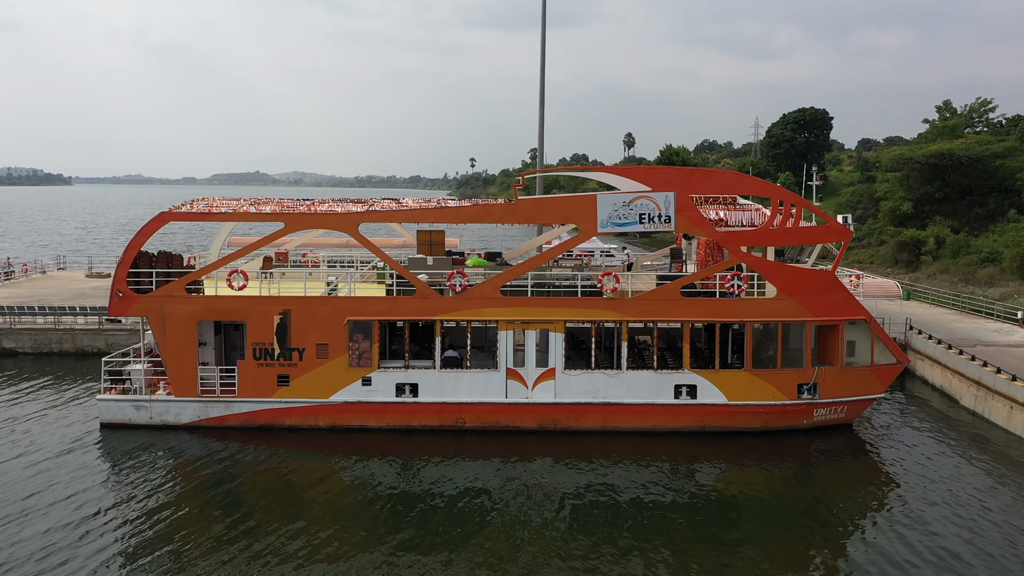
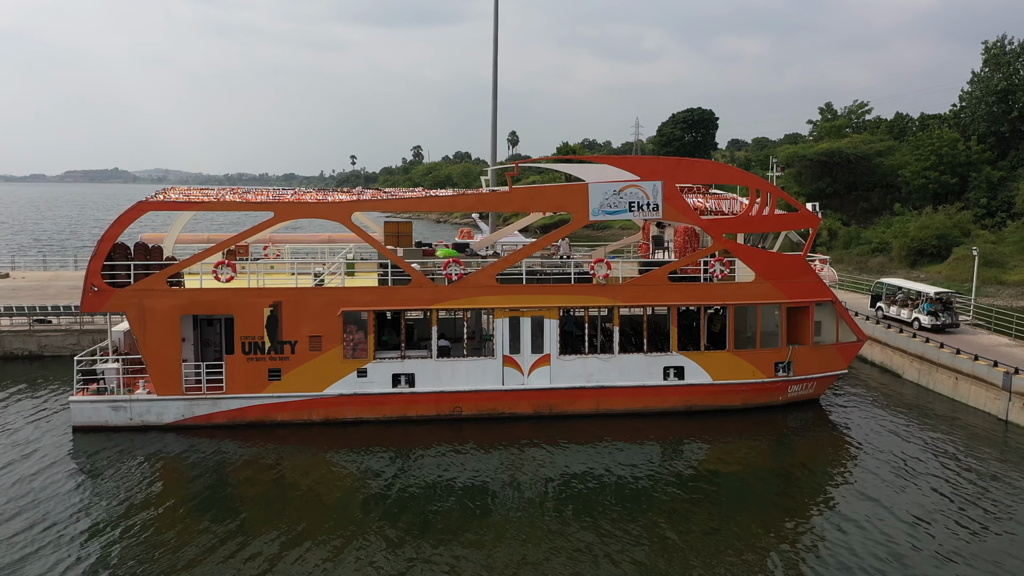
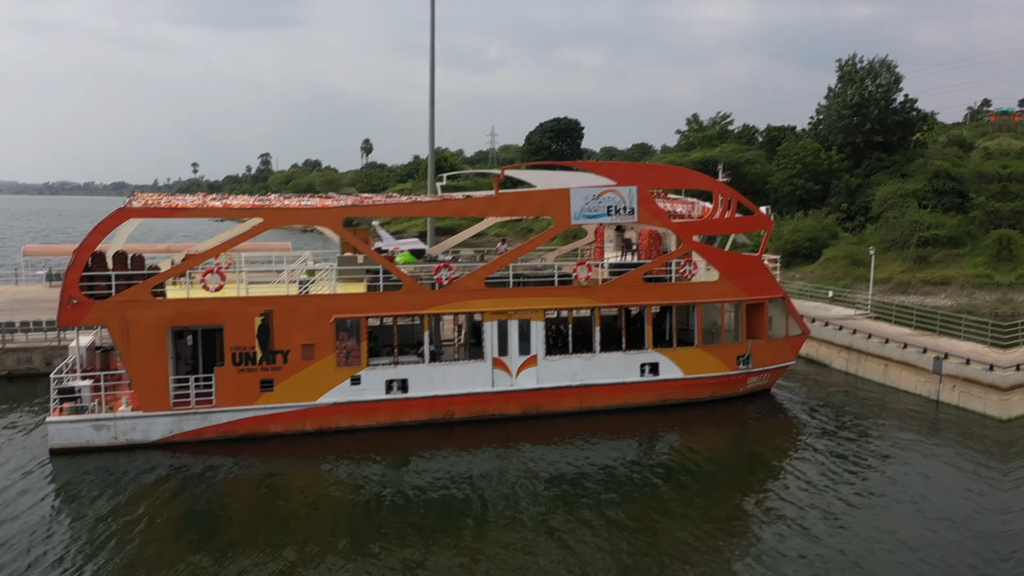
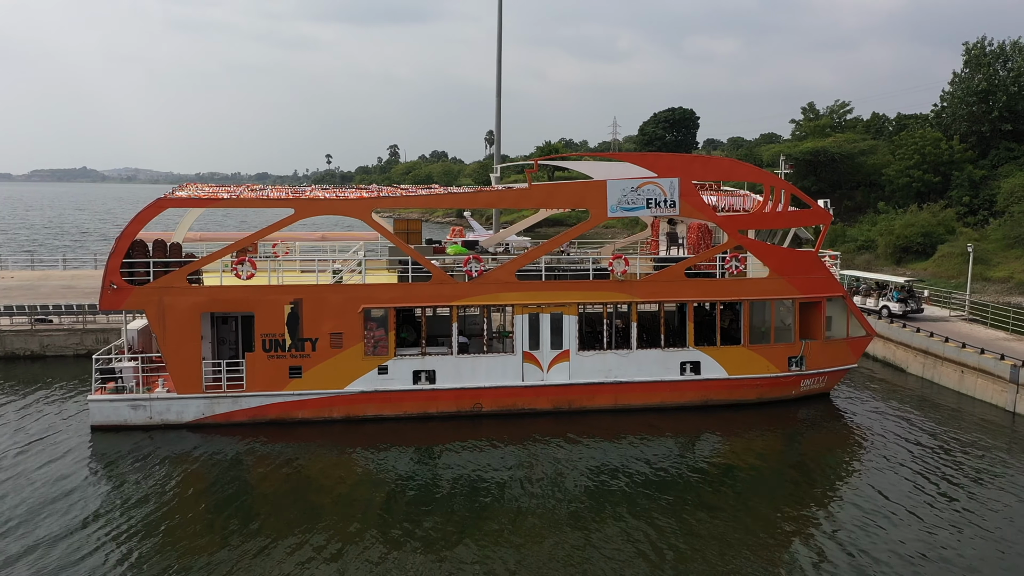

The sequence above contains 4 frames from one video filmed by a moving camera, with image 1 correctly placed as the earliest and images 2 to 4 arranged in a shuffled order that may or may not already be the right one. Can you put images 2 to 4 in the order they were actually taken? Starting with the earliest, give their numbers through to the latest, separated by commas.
2, 4, 3
